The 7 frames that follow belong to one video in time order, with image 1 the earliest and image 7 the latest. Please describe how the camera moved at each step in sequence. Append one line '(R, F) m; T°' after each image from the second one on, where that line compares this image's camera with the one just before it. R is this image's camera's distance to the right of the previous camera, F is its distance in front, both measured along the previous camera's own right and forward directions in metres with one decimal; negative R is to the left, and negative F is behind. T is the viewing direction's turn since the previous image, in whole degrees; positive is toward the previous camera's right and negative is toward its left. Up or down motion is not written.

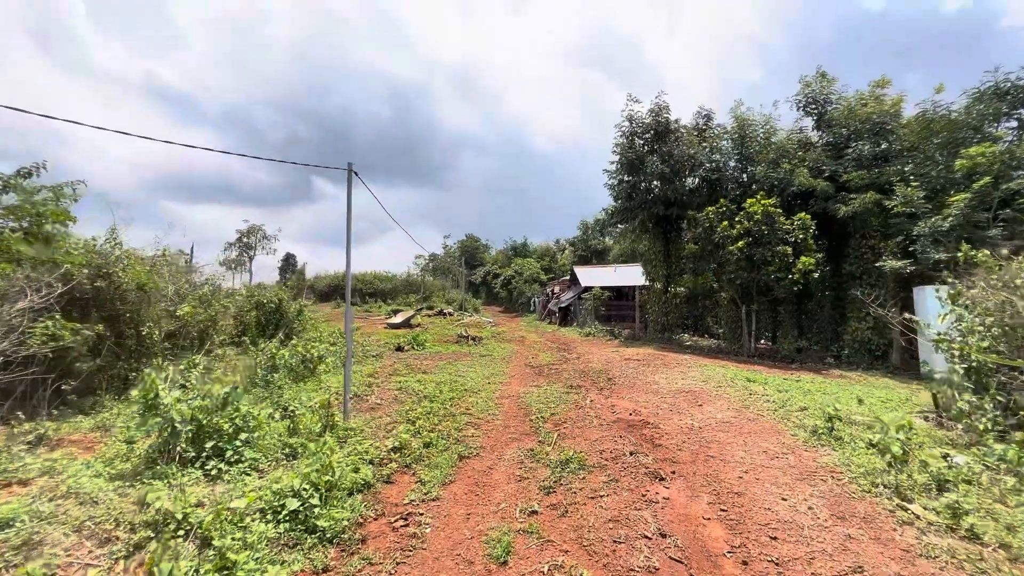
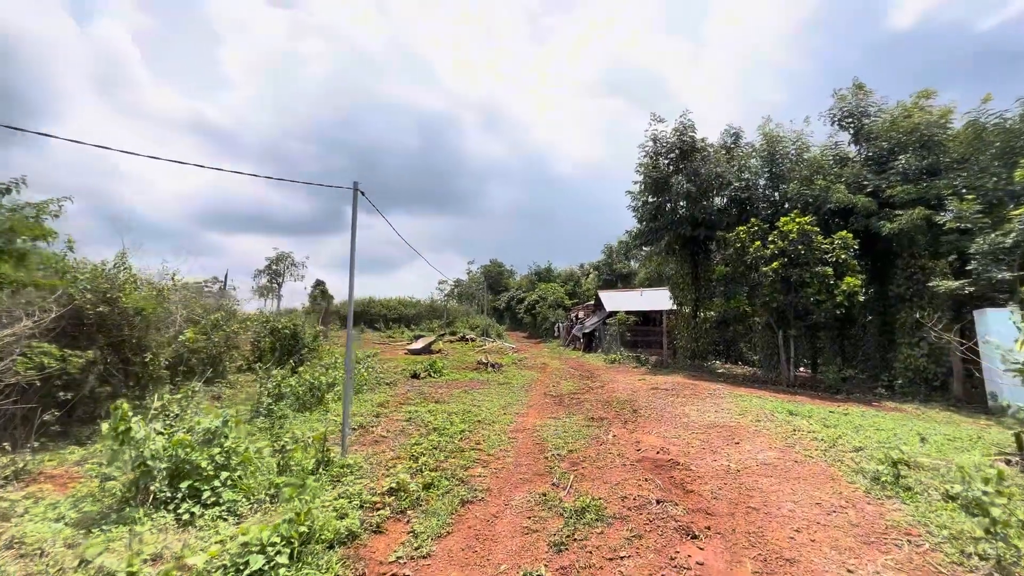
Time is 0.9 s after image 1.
(+0.2, +0.4) m; -3°
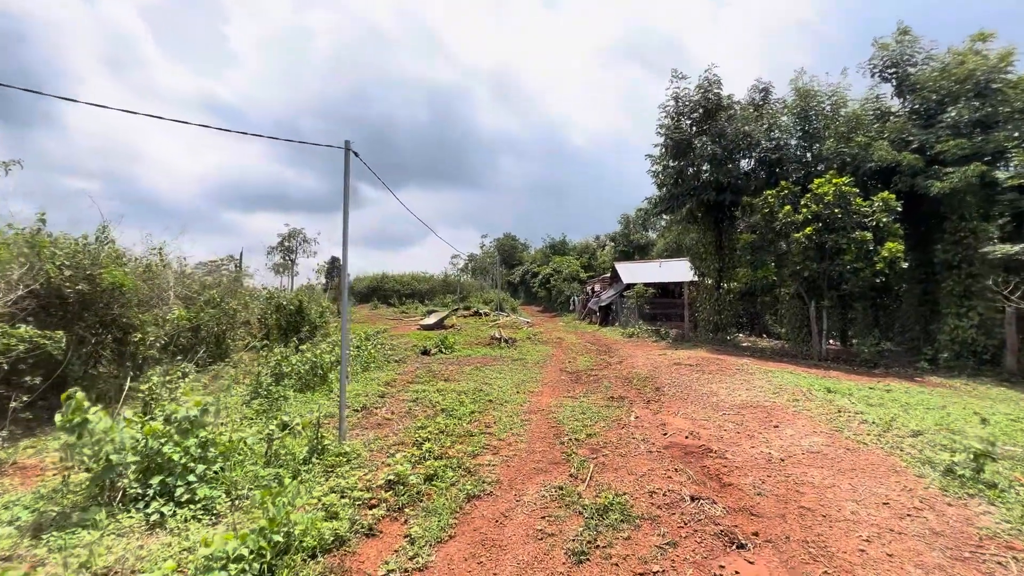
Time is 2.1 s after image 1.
(0.0, +0.5) m; -2°
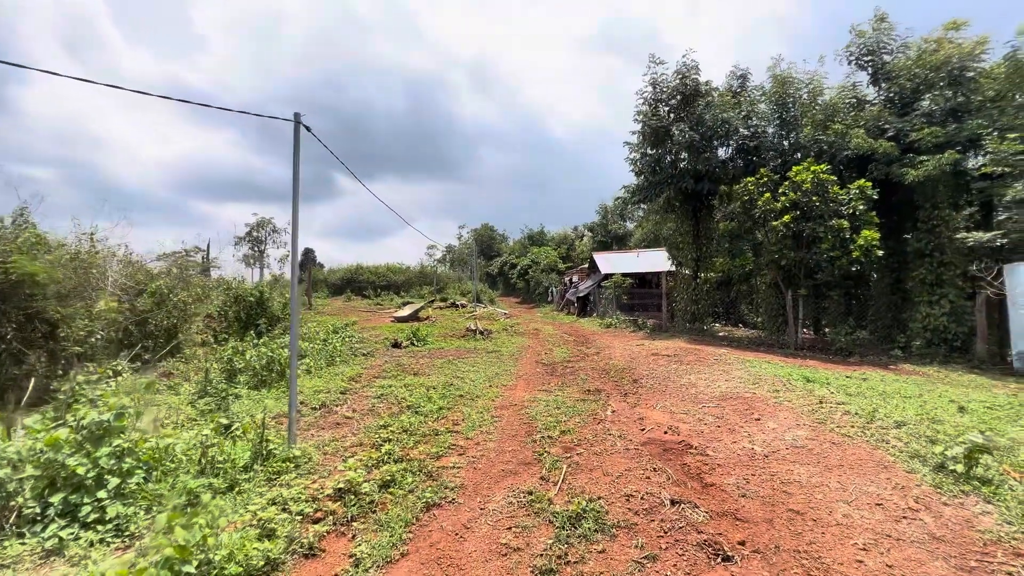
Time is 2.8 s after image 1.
(+0.1, +0.4) m; +3°
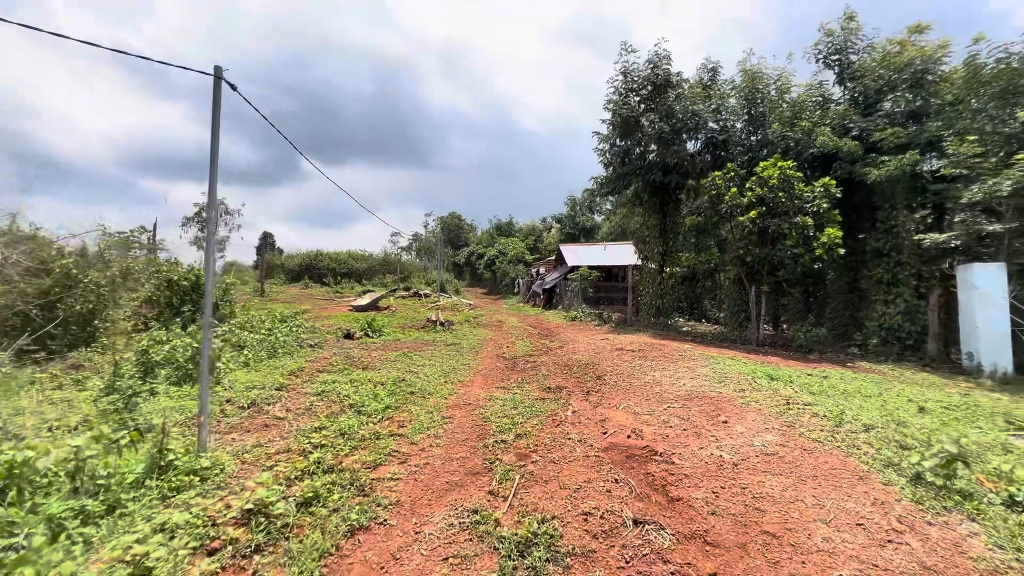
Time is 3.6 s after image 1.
(+0.1, +0.4) m; +4°
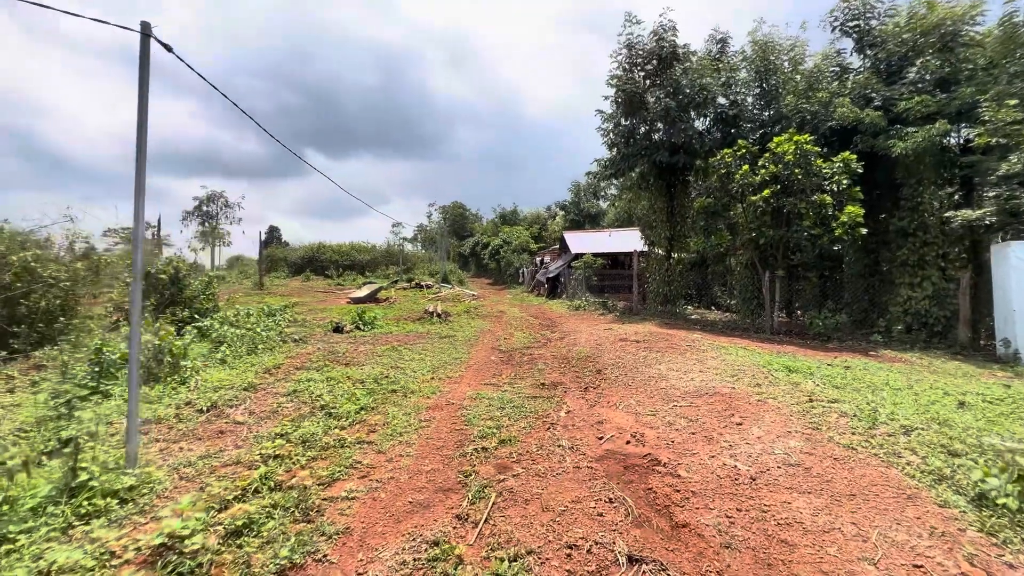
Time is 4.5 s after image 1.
(+0.2, +0.5) m; -1°
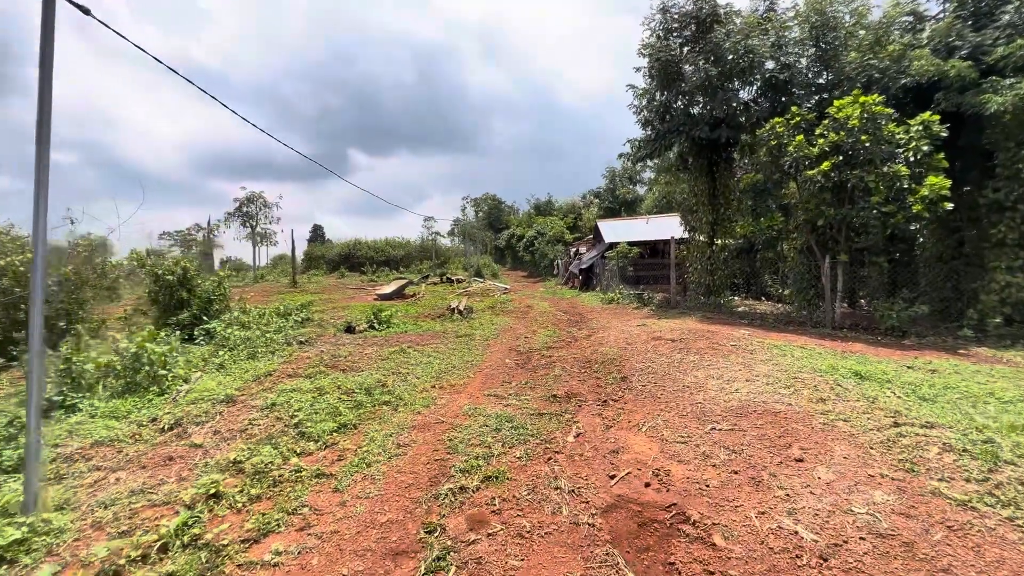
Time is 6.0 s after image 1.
(+0.4, +0.7) m; -5°
